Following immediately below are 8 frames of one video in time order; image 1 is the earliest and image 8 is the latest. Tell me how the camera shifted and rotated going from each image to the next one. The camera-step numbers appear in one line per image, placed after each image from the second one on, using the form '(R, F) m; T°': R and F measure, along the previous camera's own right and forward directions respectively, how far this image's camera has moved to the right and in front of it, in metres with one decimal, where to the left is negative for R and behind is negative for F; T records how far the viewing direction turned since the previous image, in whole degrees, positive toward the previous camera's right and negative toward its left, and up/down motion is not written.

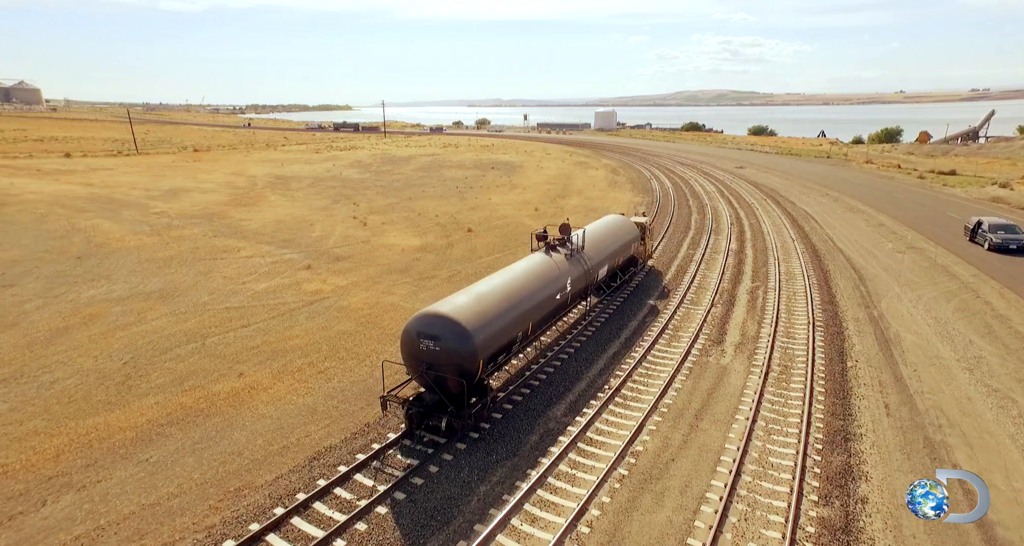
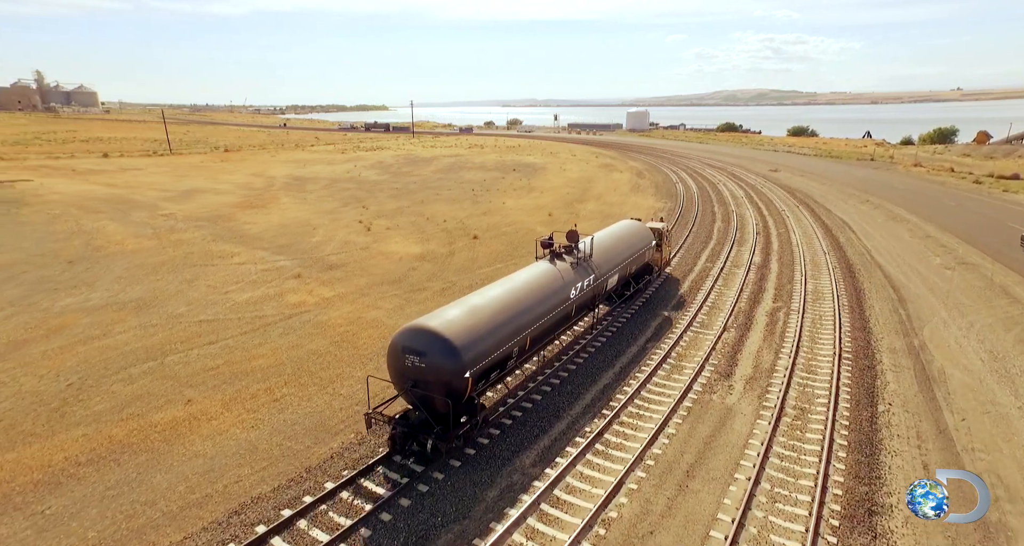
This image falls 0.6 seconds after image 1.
(+1.6, +2.1) m; -3°
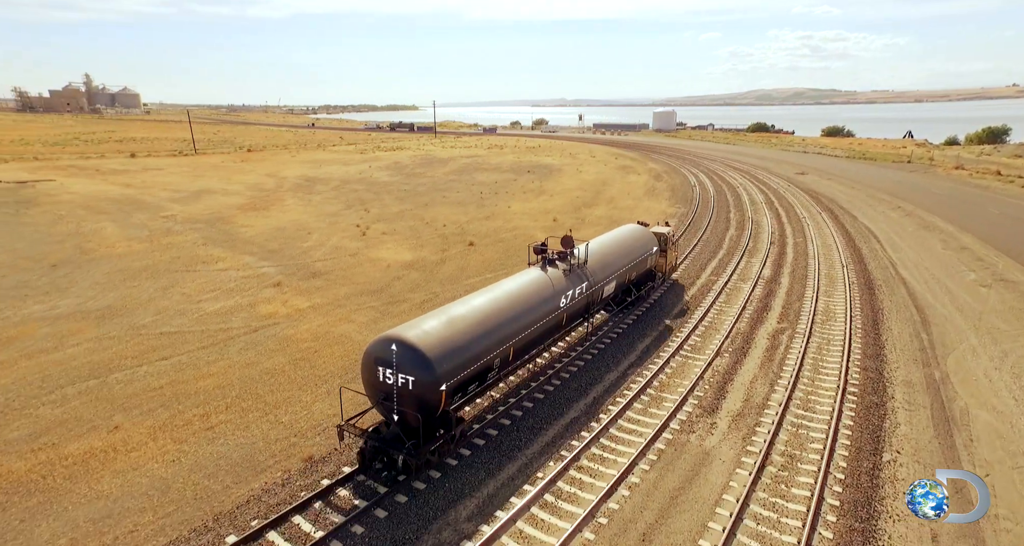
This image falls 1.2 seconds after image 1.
(+1.9, +1.7) m; -3°
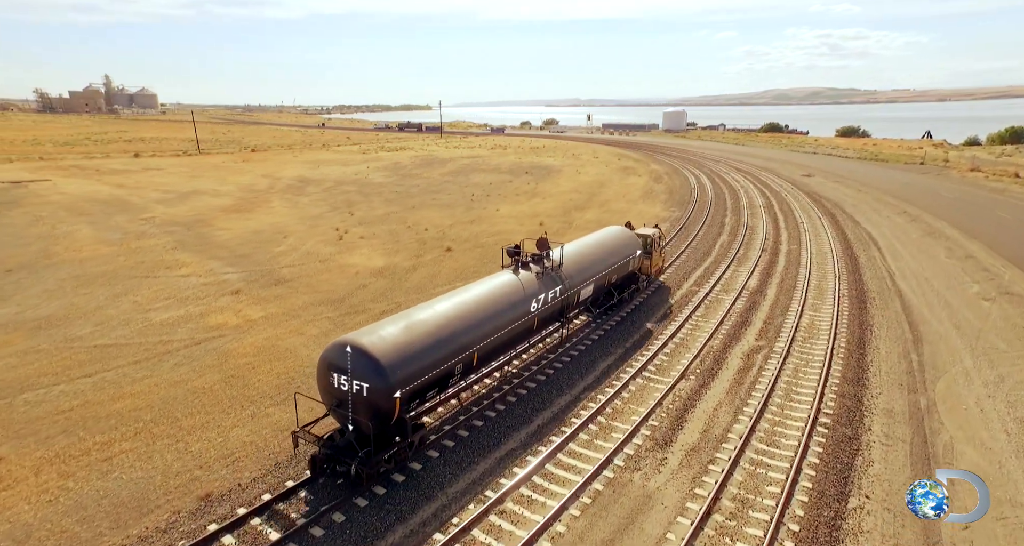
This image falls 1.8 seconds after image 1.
(+2.0, +1.4) m; -1°
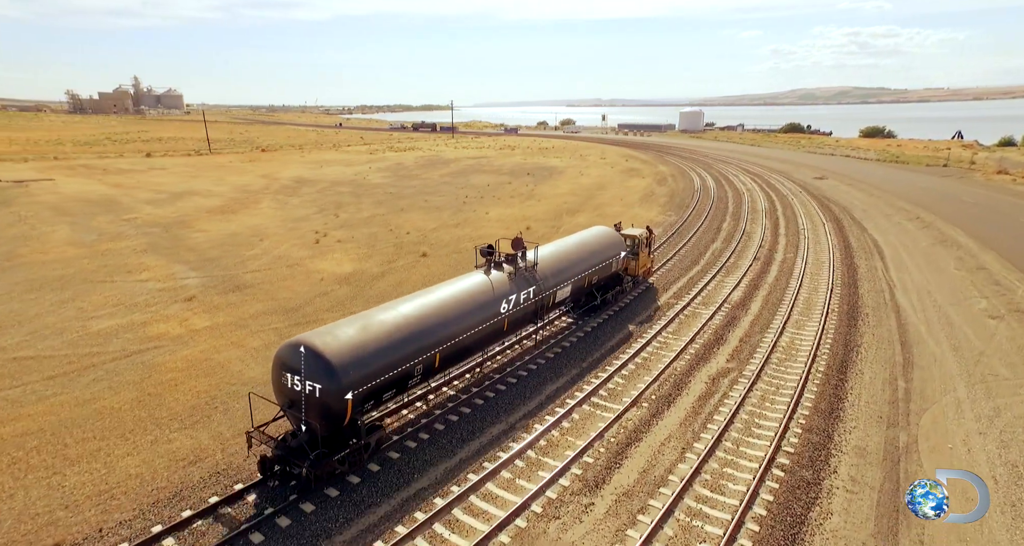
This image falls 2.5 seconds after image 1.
(+2.3, +1.6) m; -2°
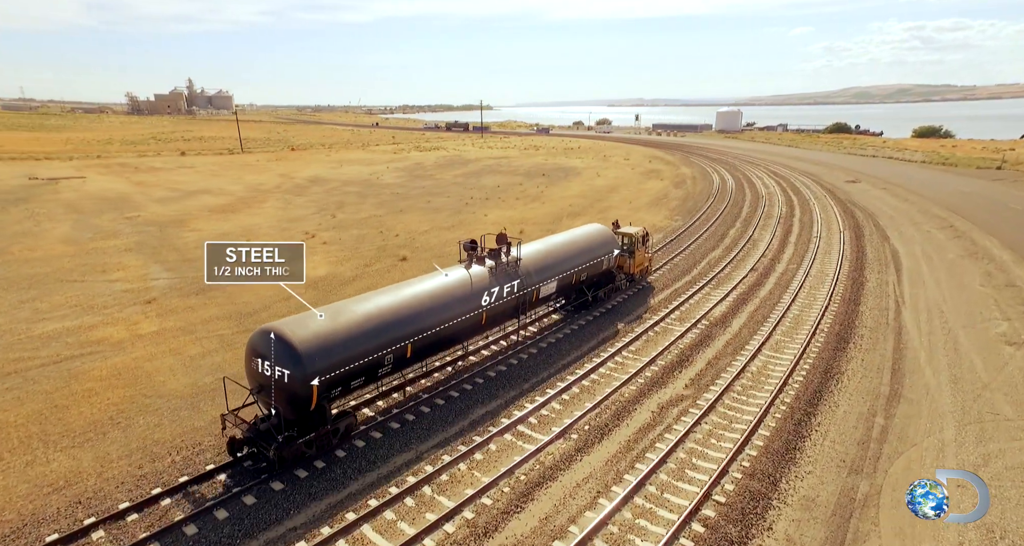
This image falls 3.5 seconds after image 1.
(+3.0, +1.6) m; -4°
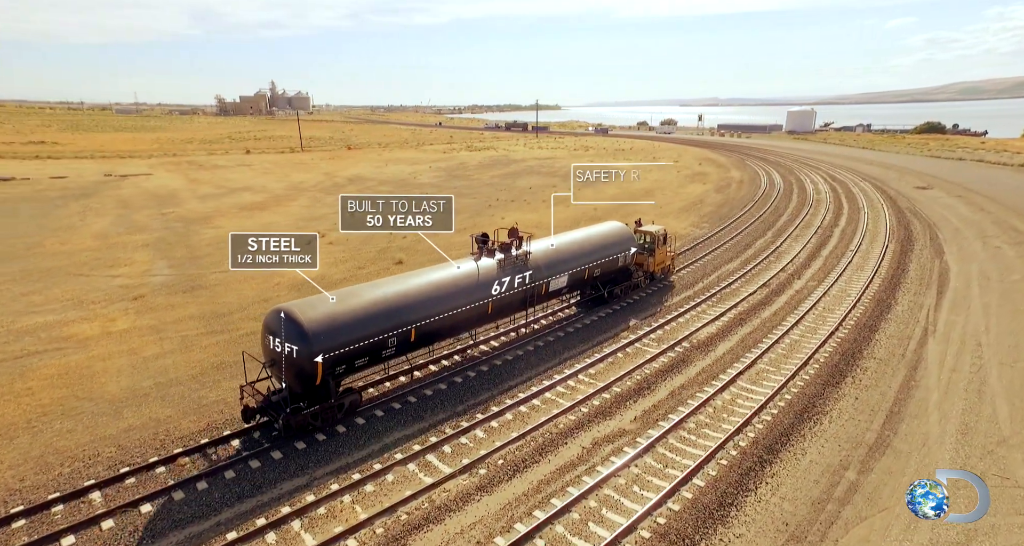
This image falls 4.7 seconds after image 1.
(+3.5, +1.5) m; -6°
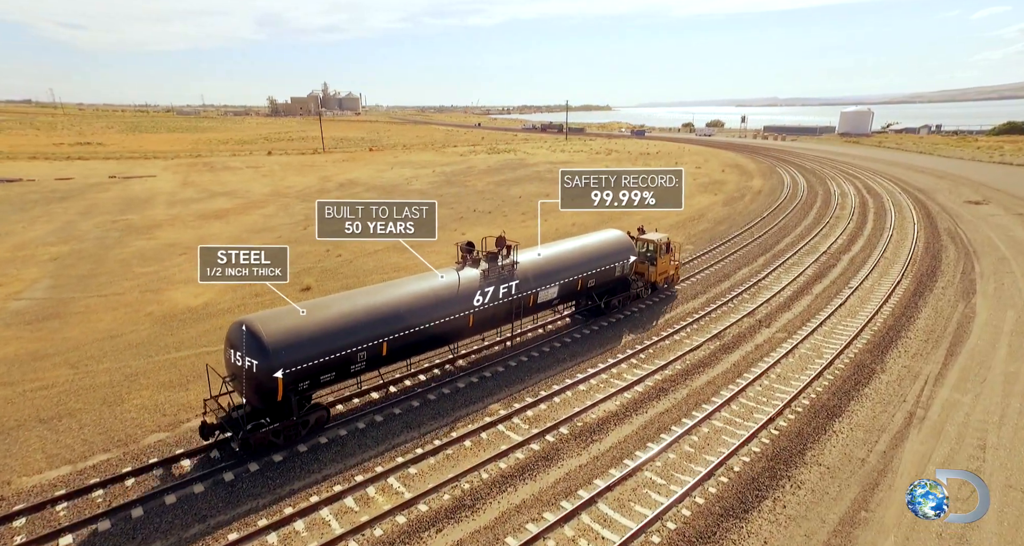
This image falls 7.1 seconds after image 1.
(+5.8, +4.9) m; -5°
